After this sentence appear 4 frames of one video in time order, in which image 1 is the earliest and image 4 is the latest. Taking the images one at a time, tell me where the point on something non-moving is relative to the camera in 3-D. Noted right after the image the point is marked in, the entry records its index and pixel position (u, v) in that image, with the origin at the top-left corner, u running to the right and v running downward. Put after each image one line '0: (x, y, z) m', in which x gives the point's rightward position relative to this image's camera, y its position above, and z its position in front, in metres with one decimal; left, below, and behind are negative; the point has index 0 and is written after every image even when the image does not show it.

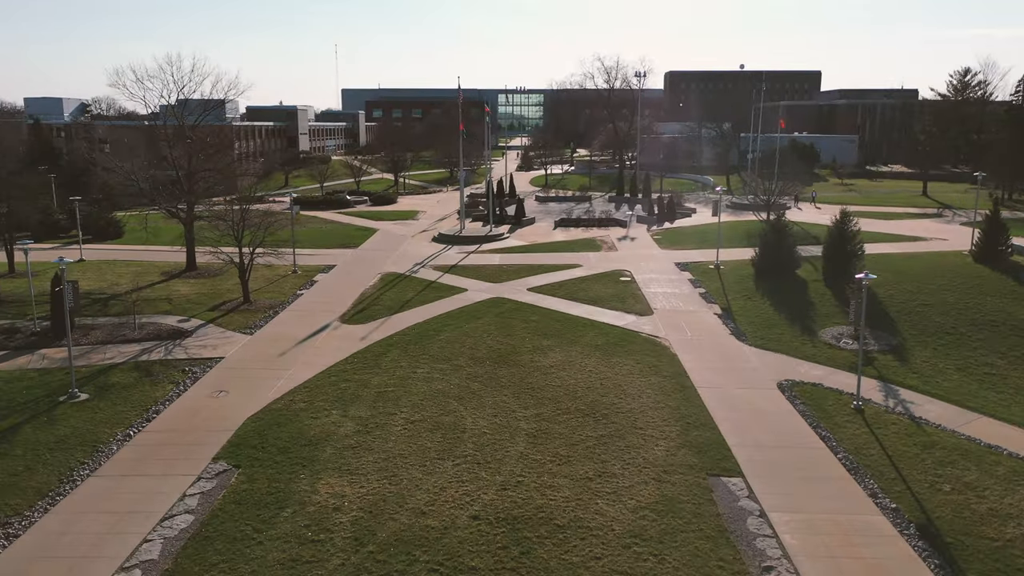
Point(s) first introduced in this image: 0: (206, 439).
0: (-5.9, -2.9, +14.6) m
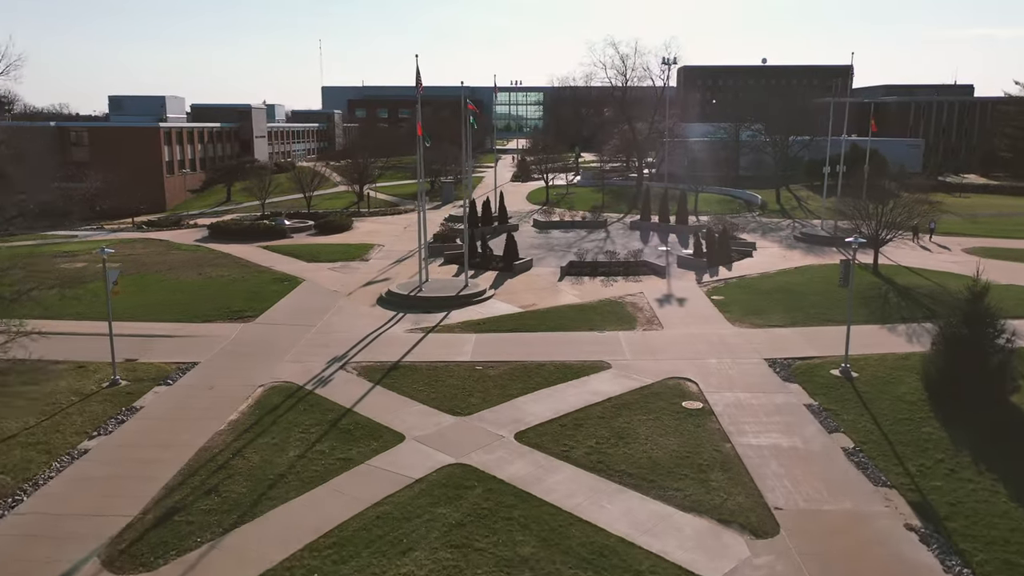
0: (-6.4, -5.6, +2.3) m
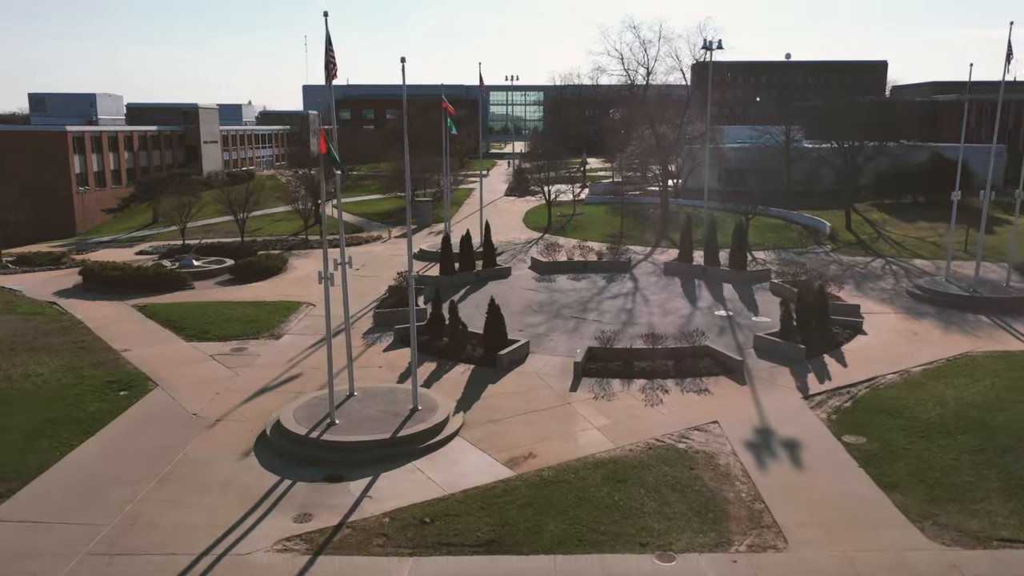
0: (-6.8, -8.0, -8.2) m
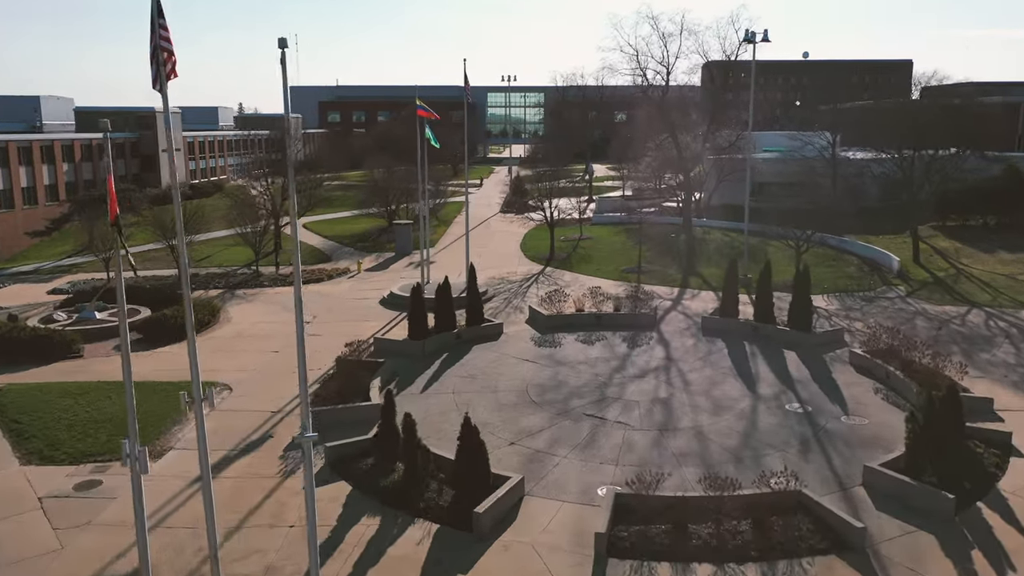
0: (-7.0, -9.8, -14.5) m
